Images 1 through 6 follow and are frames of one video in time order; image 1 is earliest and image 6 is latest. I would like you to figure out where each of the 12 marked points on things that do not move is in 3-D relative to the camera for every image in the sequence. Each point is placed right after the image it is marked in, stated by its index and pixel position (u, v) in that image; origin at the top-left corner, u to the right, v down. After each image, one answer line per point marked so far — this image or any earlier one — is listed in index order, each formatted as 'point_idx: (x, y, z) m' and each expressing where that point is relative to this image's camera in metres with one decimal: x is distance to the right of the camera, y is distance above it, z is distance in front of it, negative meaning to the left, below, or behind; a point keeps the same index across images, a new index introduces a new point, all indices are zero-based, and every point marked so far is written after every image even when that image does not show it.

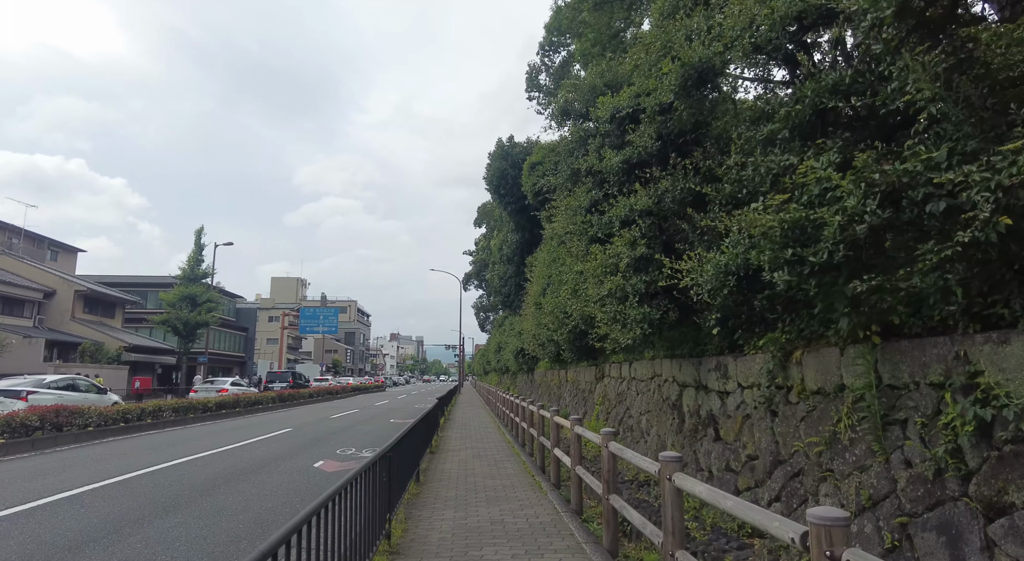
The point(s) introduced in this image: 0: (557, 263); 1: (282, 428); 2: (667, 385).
0: (+1.0, +0.4, +12.5) m
1: (-7.5, -4.7, +18.8) m
2: (+2.0, -1.4, +7.7) m
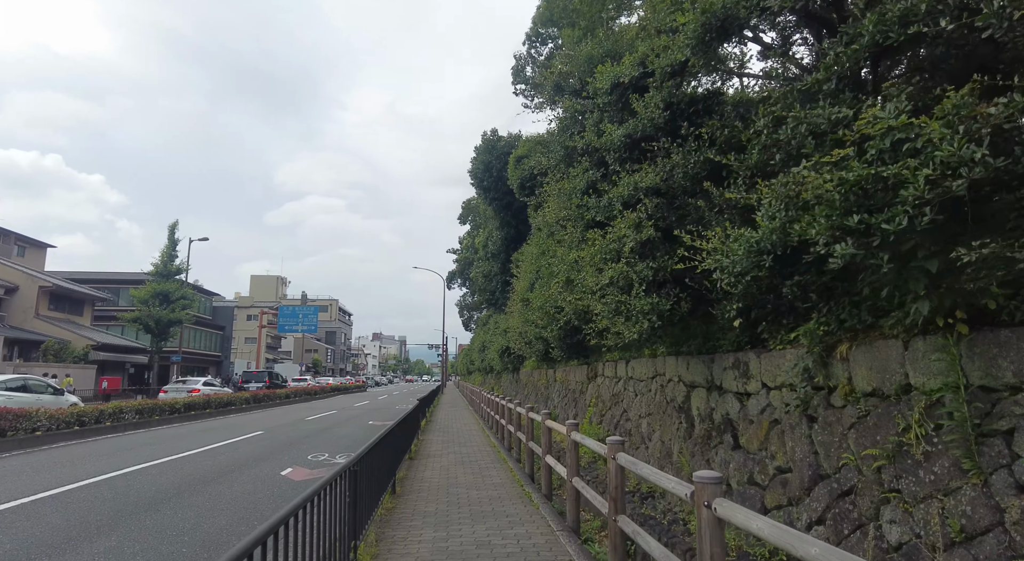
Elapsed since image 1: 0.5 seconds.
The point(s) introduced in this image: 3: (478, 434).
0: (+0.7, +0.5, +11.7) m
1: (-7.9, -4.6, +17.8) m
2: (+1.9, -1.2, +6.9) m
3: (-0.9, -4.1, +15.5) m
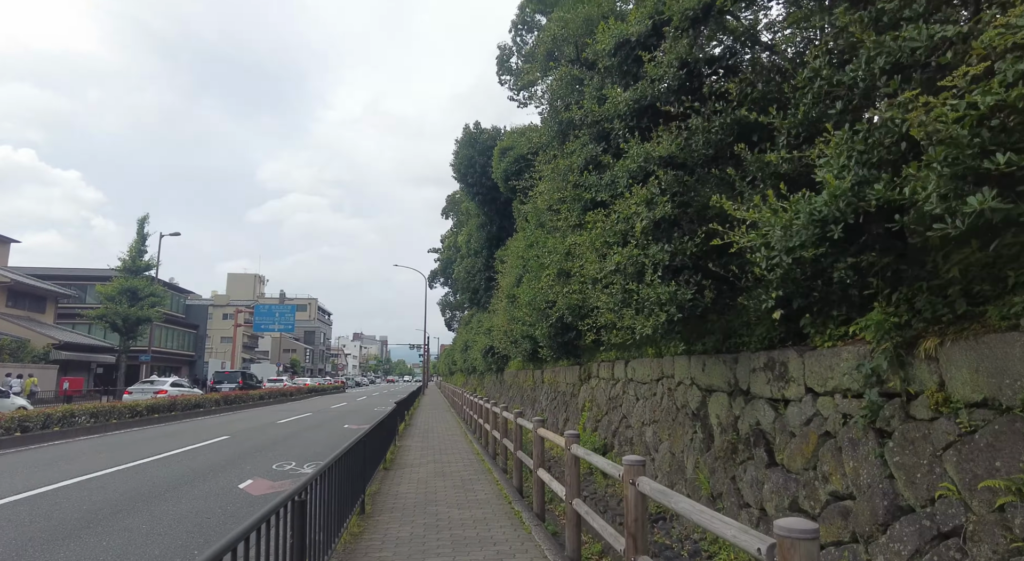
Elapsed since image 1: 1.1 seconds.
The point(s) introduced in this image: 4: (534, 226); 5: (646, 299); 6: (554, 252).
0: (+0.5, +0.6, +10.8) m
1: (-8.4, -4.4, +16.7) m
2: (+1.8, -1.1, +6.1) m
3: (-1.3, -4.0, +14.6) m
4: (+0.5, +1.1, +11.8) m
5: (+1.1, -0.2, +4.8) m
6: (+0.6, +0.4, +8.8) m
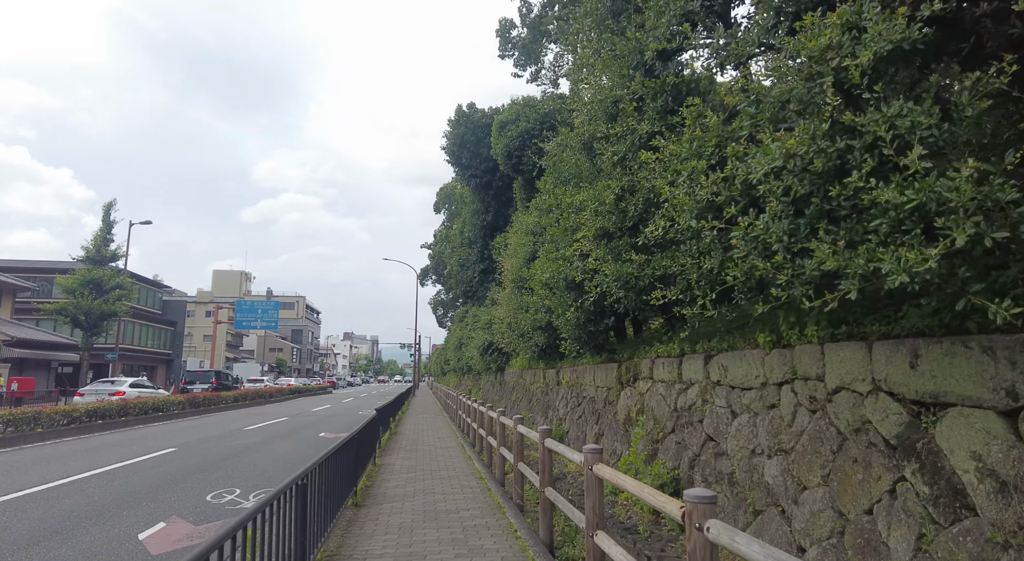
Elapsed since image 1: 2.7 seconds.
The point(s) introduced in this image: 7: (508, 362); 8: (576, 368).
0: (+0.7, +1.0, +8.2) m
1: (-8.3, -4.0, +13.9) m
2: (+2.0, -0.7, +3.5) m
3: (-1.1, -3.5, +12.0) m
4: (+0.7, +1.5, +9.2) m
5: (+1.4, +0.3, +2.2) m
6: (+0.9, +0.8, +6.2) m
7: (-0.1, -2.7, +19.0) m
8: (+1.1, -1.5, +10.0) m
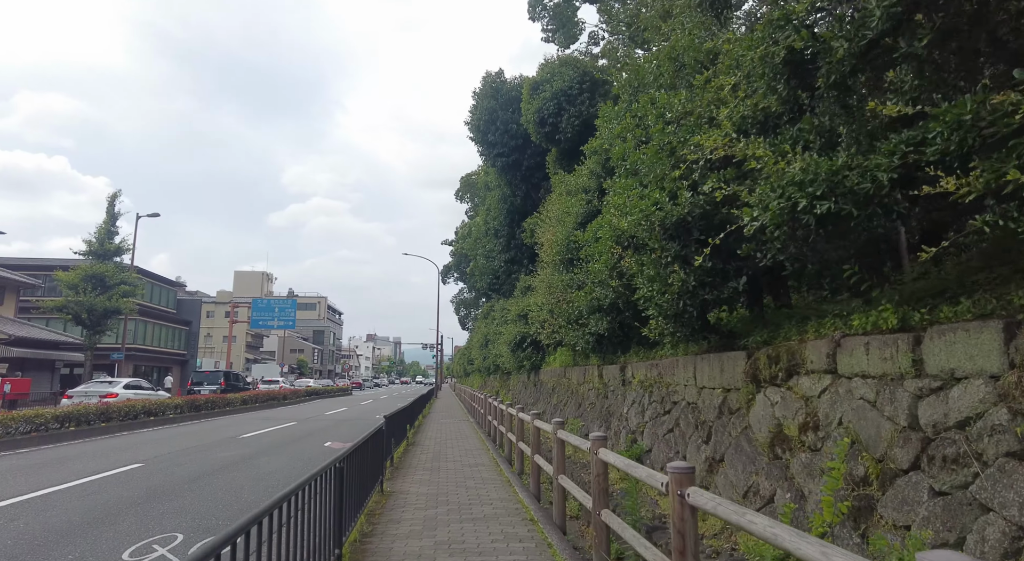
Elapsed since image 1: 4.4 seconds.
0: (+1.3, +1.6, +5.4) m
1: (-7.4, -3.5, +11.5) m
2: (+2.5, -0.2, +0.6) m
3: (-0.3, -3.1, +9.2) m
4: (+1.3, +2.0, +6.4) m
5: (+1.8, +0.8, -0.6) m
6: (+1.4, +1.4, +3.5) m
7: (+0.9, -2.2, +16.2) m
8: (+1.8, -1.0, +7.2) m
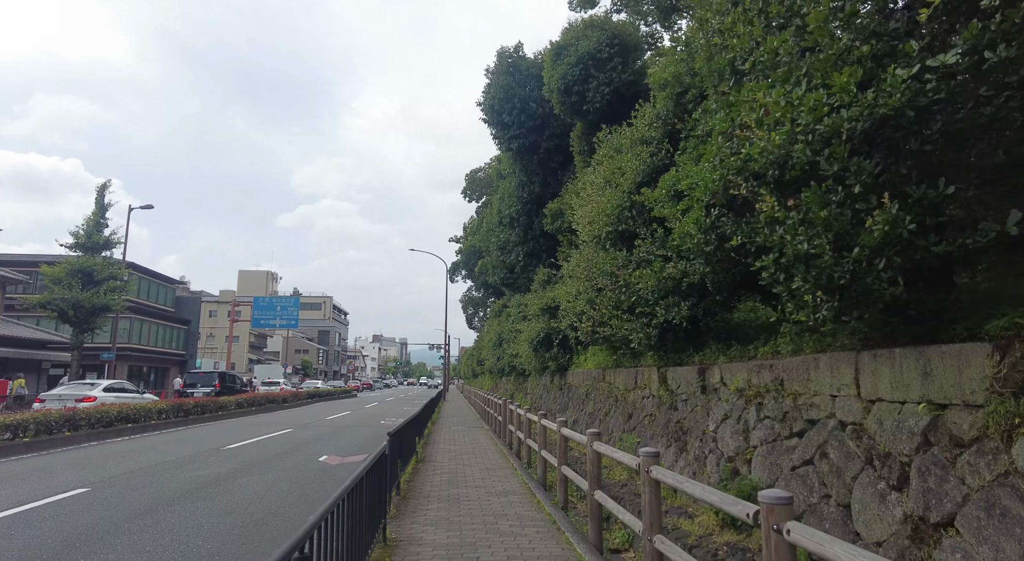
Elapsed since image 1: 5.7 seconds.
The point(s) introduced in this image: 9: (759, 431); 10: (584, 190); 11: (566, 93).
0: (+1.8, +1.9, +3.3) m
1: (-6.9, -3.2, +9.4) m
2: (+2.9, +0.1, -1.5) m
3: (+0.2, -2.8, +7.1) m
4: (+1.8, +2.3, +4.3) m
5: (+2.2, +1.1, -2.7) m
6: (+1.9, +1.7, +1.3) m
7: (+1.5, -1.9, +14.0) m
8: (+2.3, -0.7, +5.0) m
9: (+2.2, -1.3, +5.1) m
10: (+1.4, +1.7, +10.7) m
11: (+1.5, +5.2, +16.1) m
